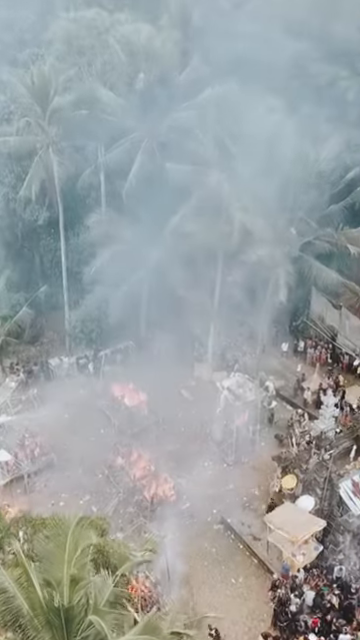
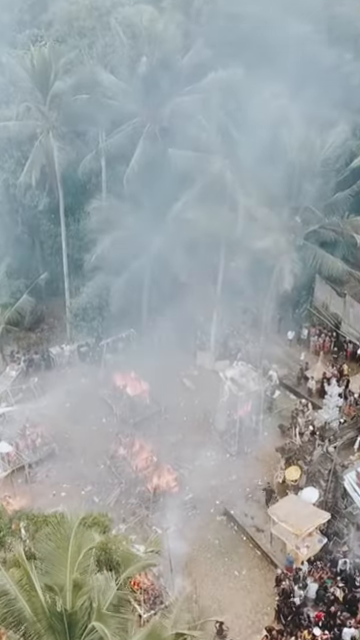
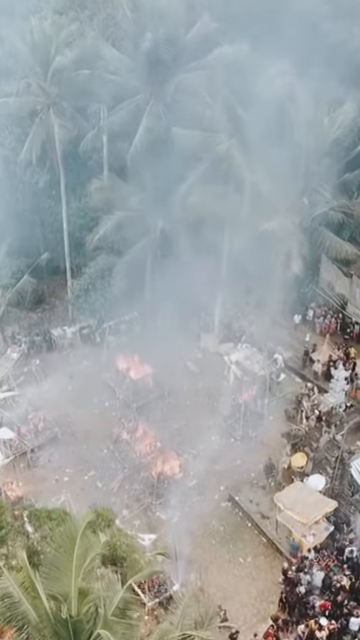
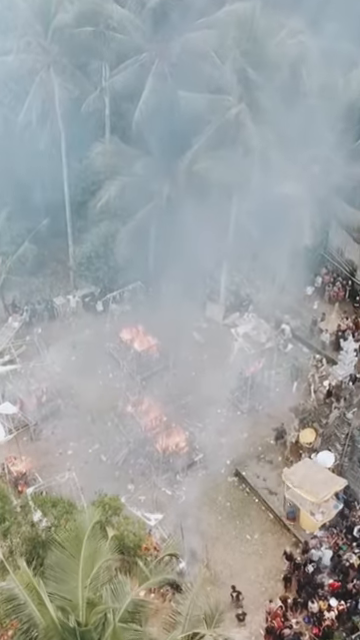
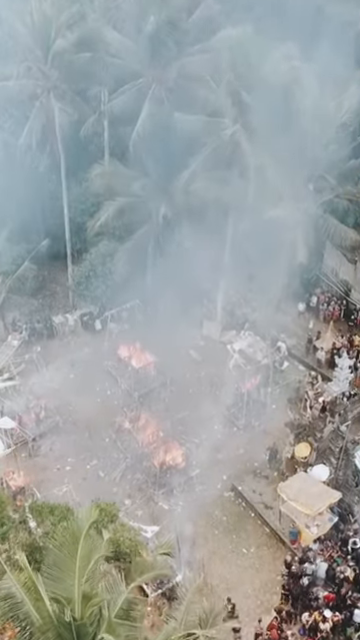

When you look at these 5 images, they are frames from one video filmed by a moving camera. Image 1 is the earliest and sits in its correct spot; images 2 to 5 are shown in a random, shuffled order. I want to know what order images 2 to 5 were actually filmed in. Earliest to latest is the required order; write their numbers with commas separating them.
2, 3, 5, 4
